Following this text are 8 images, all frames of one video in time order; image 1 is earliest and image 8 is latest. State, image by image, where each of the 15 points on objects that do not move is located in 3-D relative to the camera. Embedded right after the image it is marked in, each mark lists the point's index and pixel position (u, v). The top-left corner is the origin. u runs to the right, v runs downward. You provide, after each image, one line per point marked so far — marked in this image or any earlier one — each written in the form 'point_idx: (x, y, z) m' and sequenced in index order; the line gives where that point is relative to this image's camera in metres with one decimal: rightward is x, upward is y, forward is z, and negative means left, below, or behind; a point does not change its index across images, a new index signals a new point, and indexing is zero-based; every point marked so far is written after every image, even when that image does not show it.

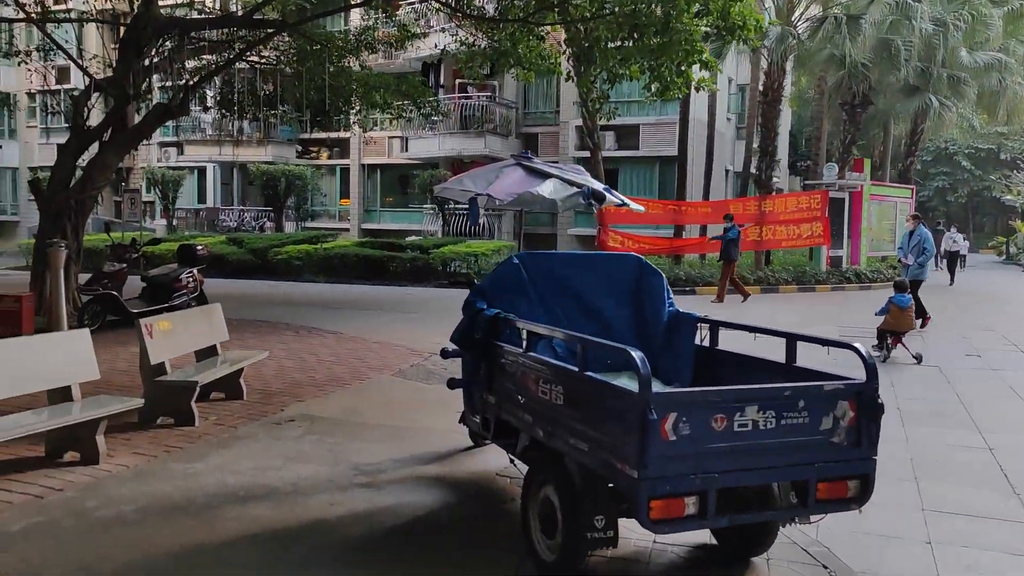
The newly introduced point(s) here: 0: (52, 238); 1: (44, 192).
0: (-6.3, +0.7, +11.4) m
1: (-6.4, +1.3, +11.4) m
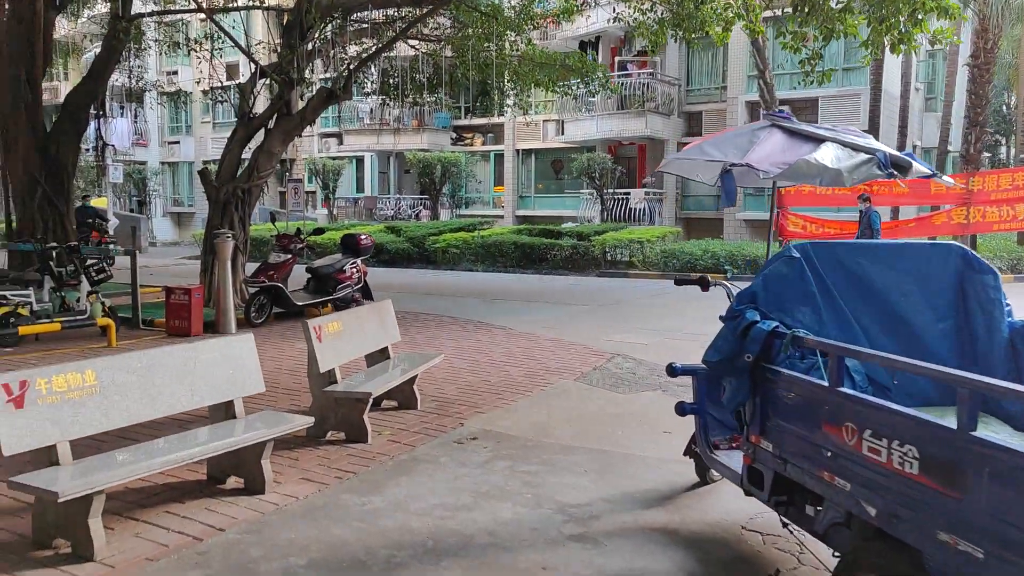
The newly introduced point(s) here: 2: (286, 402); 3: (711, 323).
0: (-3.9, +0.8, +11.3) m
1: (-4.0, +1.4, +11.3) m
2: (-1.5, -0.8, +5.7) m
3: (+2.5, -0.7, +10.4) m
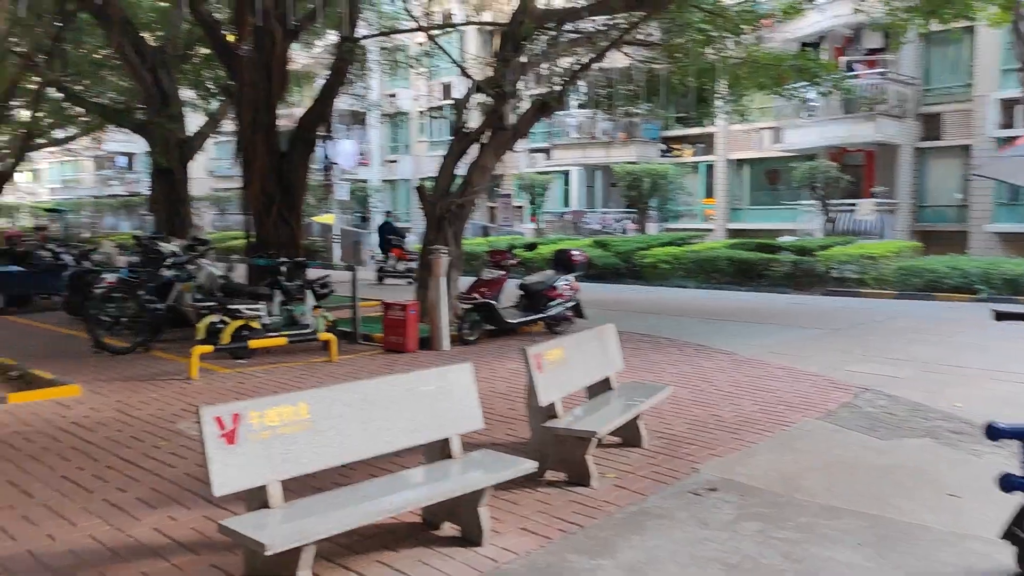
0: (-1.1, +0.6, +11.4) m
1: (-1.1, +1.2, +11.4) m
2: (-0.1, -0.9, +5.3) m
3: (+5.0, -1.0, +9.0) m
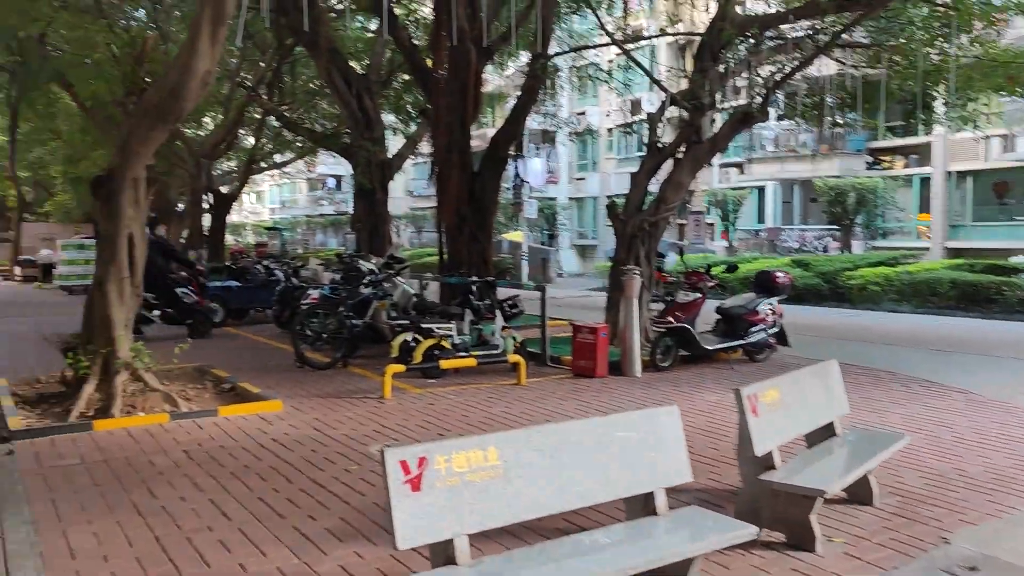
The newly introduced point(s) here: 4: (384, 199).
0: (+1.5, +0.3, +11.0) m
1: (+1.4, +0.9, +11.1) m
2: (+1.1, -1.1, +4.8) m
3: (+6.8, -1.3, +7.3) m
4: (-2.6, +1.8, +17.0) m
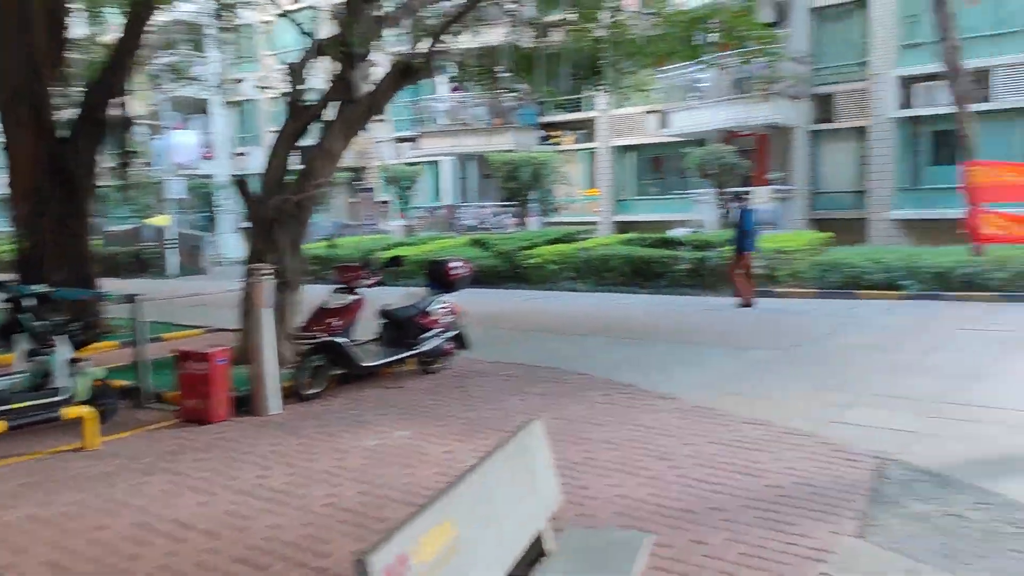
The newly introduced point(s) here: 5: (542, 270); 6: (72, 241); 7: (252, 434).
0: (-2.5, +0.3, +8.6) m
1: (-2.6, +0.9, +8.6) m
2: (-0.6, -1.2, +2.7) m
3: (+3.8, -1.0, +7.1) m
4: (-8.6, +1.7, +12.7) m
5: (+0.6, +0.3, +15.8) m
6: (-5.2, +0.5, +10.0) m
7: (-1.8, -1.0, +5.8) m
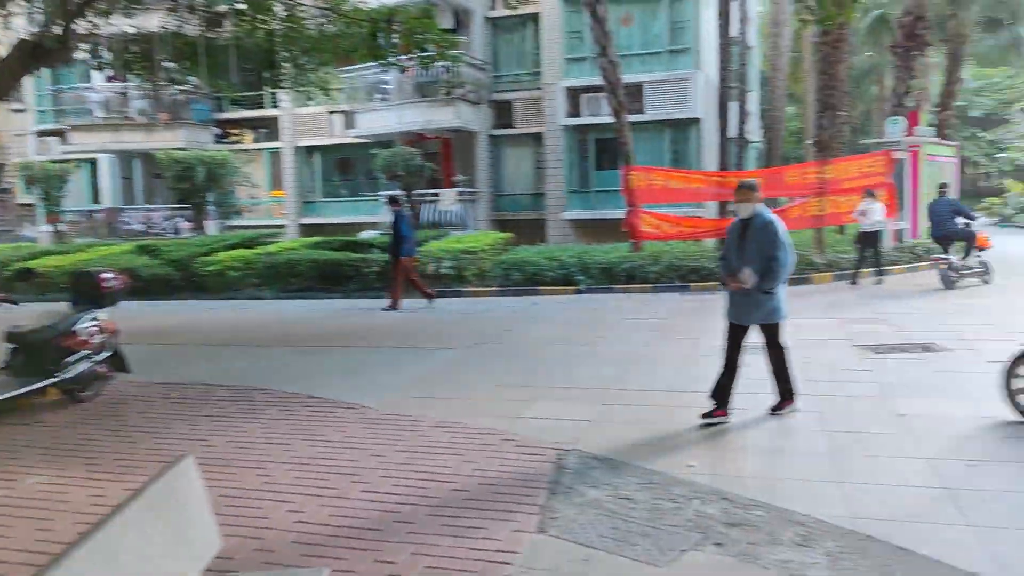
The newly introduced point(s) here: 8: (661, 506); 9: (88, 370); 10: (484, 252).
0: (-5.4, +0.1, +6.8) m
1: (-5.6, +0.7, +6.8) m
2: (-1.5, -1.2, +2.0) m
3: (+1.1, -1.0, +7.6) m
4: (-12.6, +1.2, +8.5) m
5: (-5.1, +0.2, +14.6) m
6: (-8.5, +0.2, +7.2) m
7: (-3.8, -1.2, +4.5) m
8: (+0.9, -1.3, +5.1) m
9: (-3.3, -0.6, +6.4) m
10: (-0.5, +0.7, +15.9) m
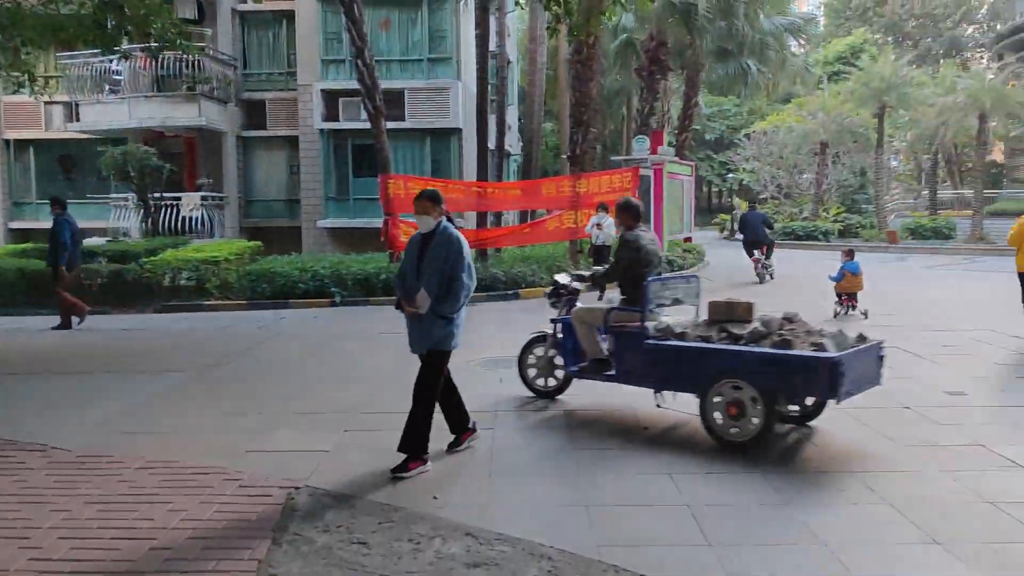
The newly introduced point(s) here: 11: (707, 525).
0: (-7.2, 0.0, +4.5) m
1: (-7.3, +0.6, +4.4) m
2: (-2.1, -1.3, +0.9) m
3: (-1.1, -1.1, +7.0) m
4: (-14.6, +1.0, +4.2) m
5: (-8.9, 0.0, +12.1) m
6: (-10.3, +0.1, +4.1) m
7: (-4.9, -1.3, +2.7) m
8: (-0.6, -1.4, +4.6) m
9: (-5.0, -0.8, +4.7) m
10: (-4.9, +0.5, +14.6) m
11: (+1.1, -1.4, +4.8) m
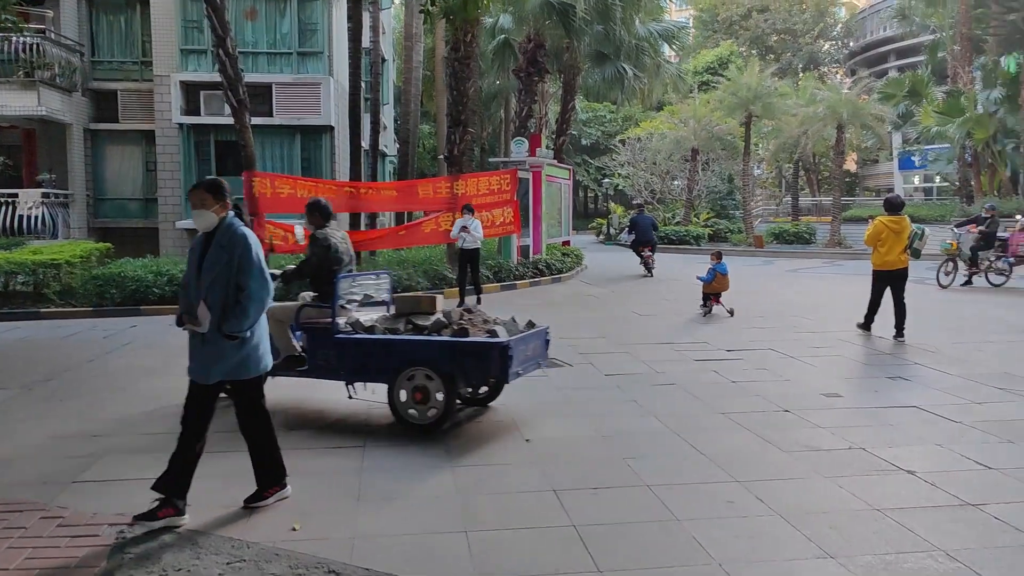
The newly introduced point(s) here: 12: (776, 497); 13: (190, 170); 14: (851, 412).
0: (-7.8, -0.1, +2.9) m
1: (-7.9, +0.5, +2.9) m
2: (-2.2, -1.3, +0.1) m
3: (-2.1, -1.1, +6.3) m
4: (-15.0, +0.9, +1.6) m
5: (-10.6, -0.1, +10.3) m
6: (-10.7, 0.0, +2.1) m
7: (-5.3, -1.3, +1.5) m
8: (-1.2, -1.4, +4.0) m
9: (-5.6, -0.8, +3.5) m
10: (-6.9, +0.4, +13.2) m
11: (+0.4, -1.4, +4.4) m
12: (+1.6, -1.3, +5.2) m
13: (-7.6, +2.8, +19.8) m
14: (+3.0, -1.1, +7.3) m
